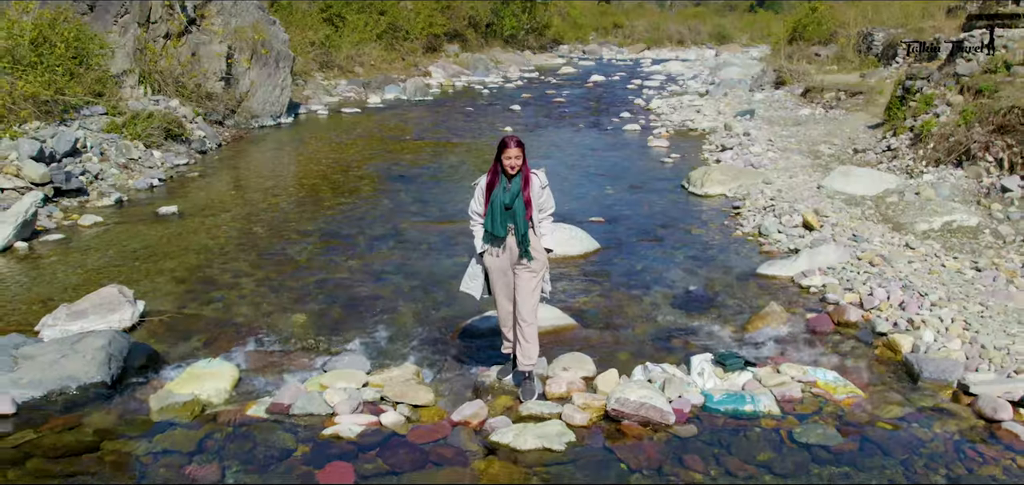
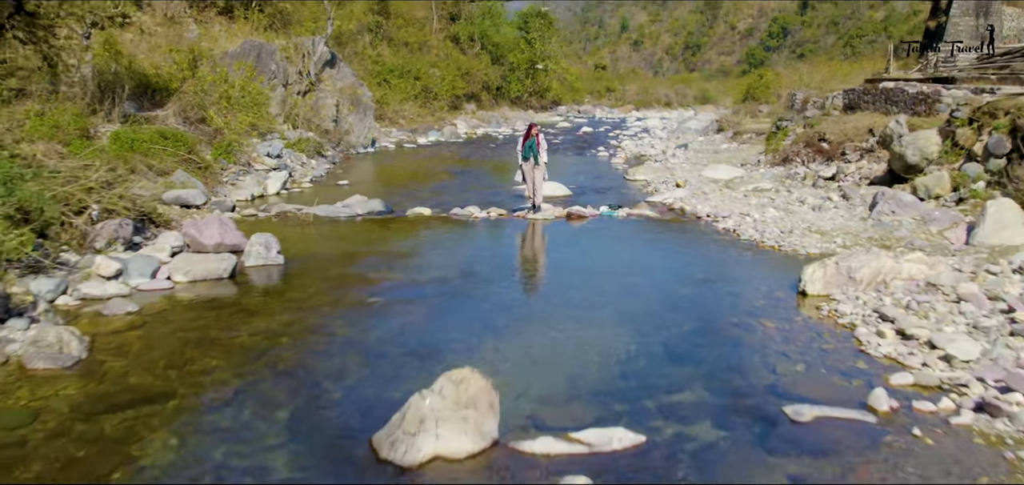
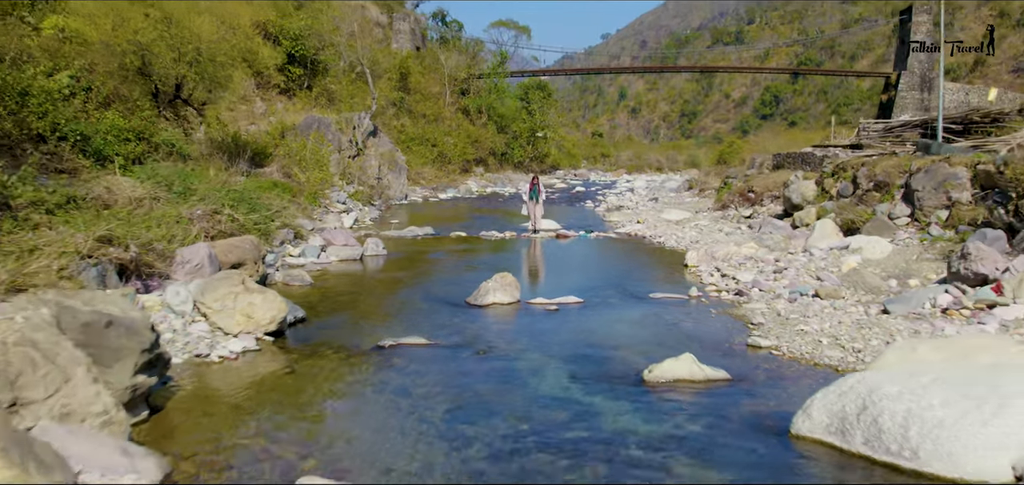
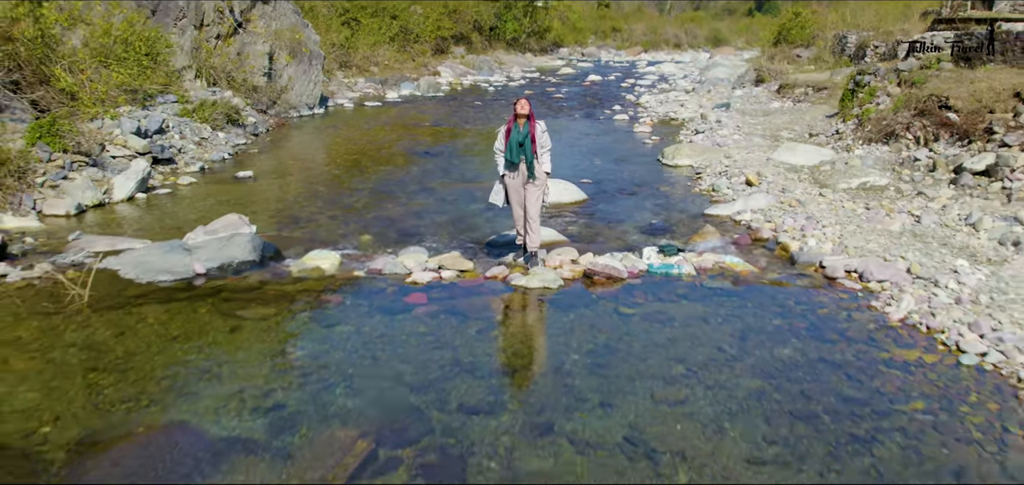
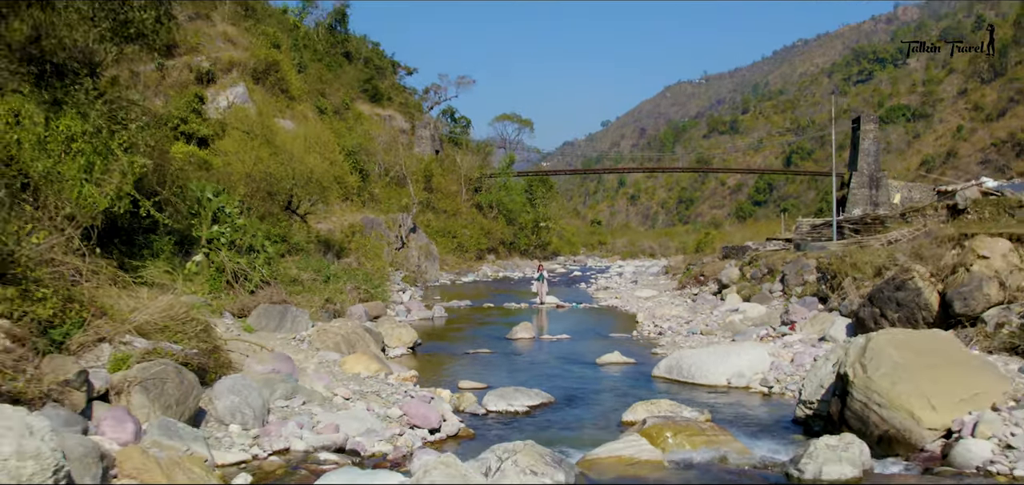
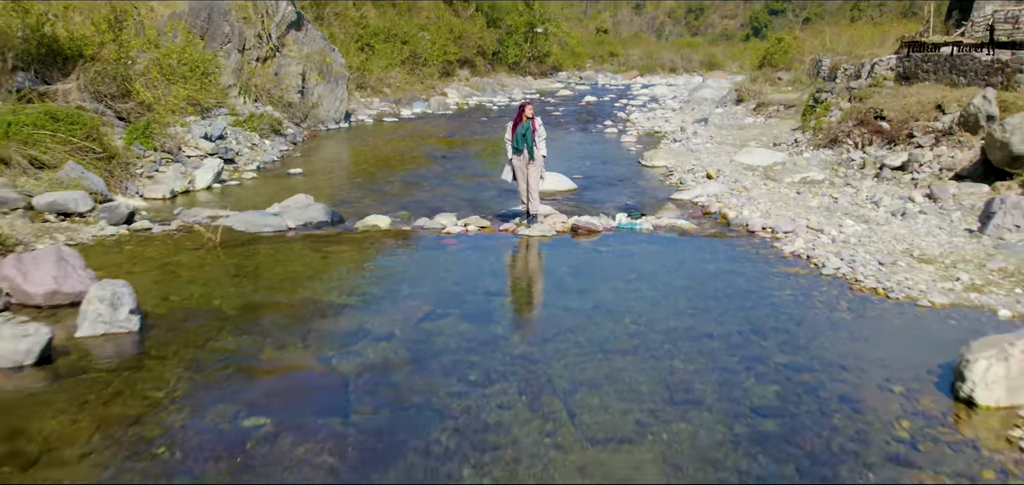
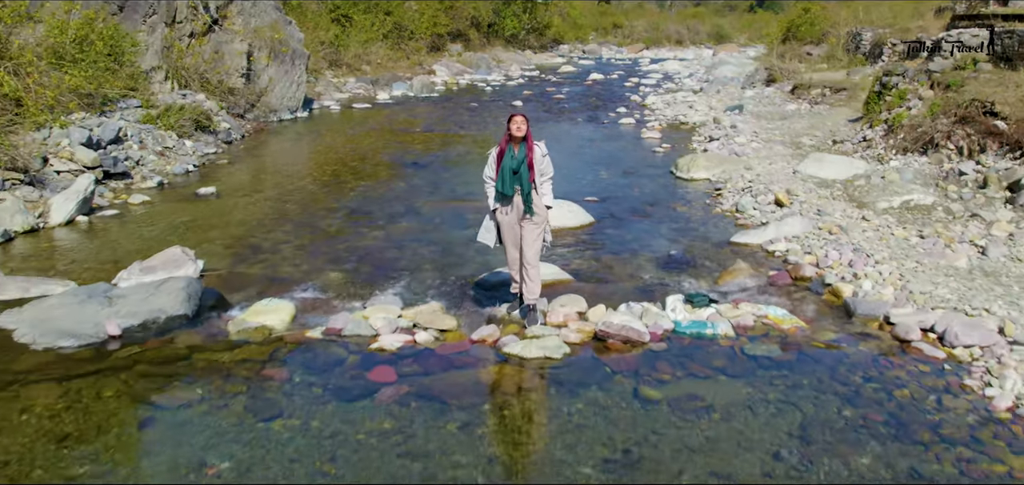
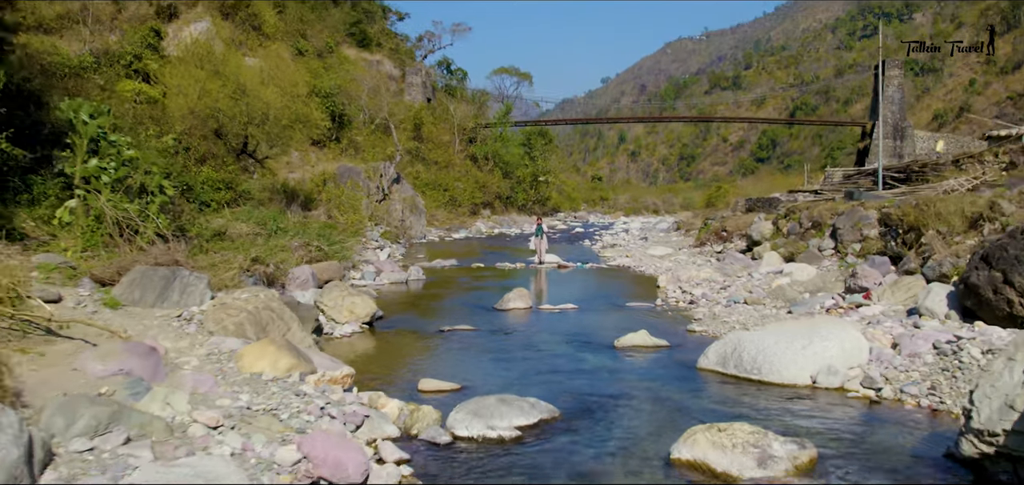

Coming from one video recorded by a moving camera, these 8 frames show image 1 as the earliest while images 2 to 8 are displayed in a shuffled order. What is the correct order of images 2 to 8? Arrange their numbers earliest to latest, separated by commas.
7, 4, 6, 2, 3, 8, 5
